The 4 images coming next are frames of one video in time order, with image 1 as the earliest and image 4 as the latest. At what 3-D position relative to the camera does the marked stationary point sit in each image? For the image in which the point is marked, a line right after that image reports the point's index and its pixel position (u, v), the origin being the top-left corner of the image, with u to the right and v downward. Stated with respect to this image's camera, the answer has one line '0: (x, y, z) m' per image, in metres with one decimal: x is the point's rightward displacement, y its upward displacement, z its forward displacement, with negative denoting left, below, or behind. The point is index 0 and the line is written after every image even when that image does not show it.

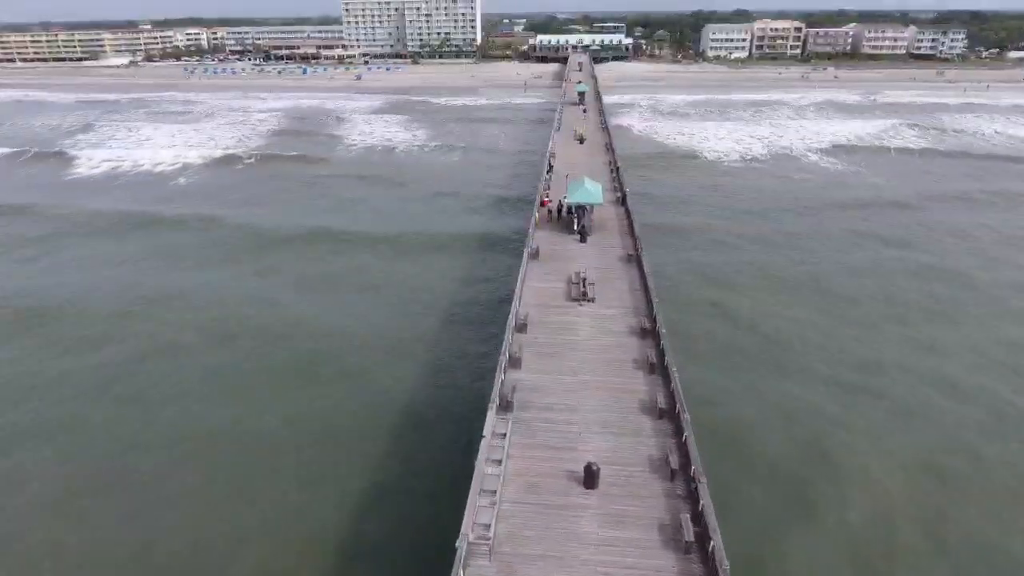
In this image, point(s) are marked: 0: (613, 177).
0: (+2.3, +2.4, +19.2) m
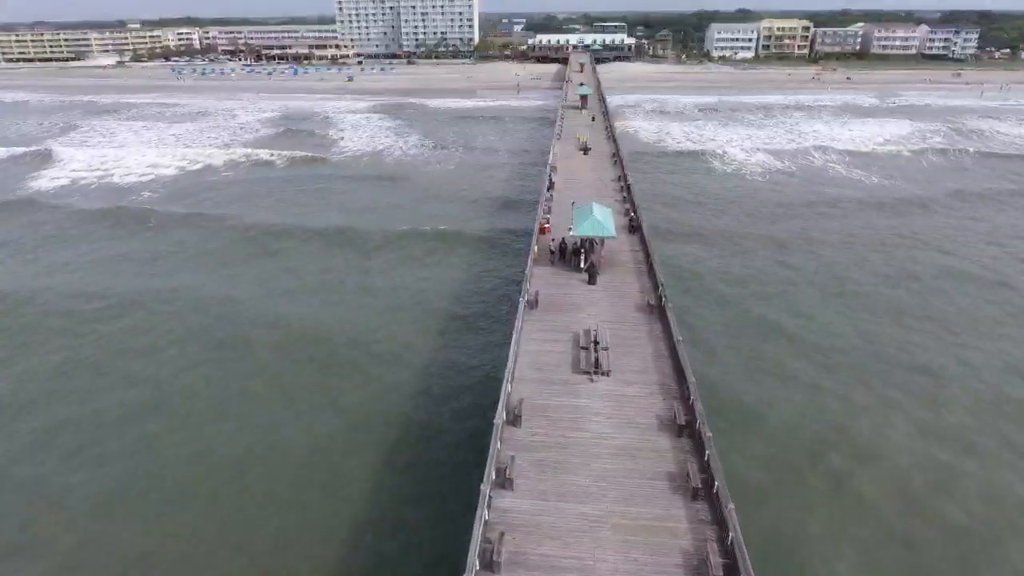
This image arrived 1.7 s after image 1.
0: (+2.2, +1.8, +17.0) m
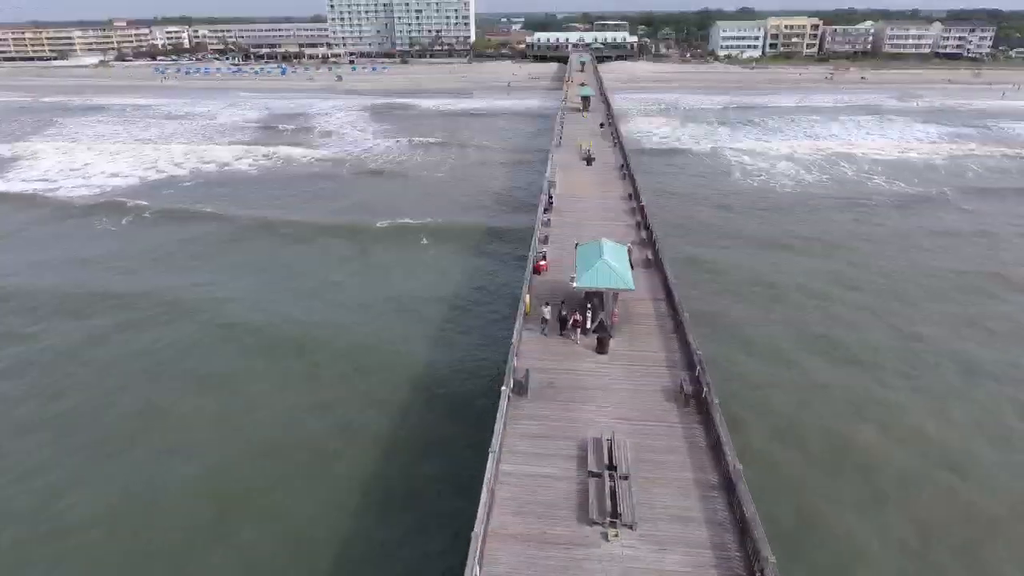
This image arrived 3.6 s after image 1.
0: (+2.0, +1.2, +14.4) m
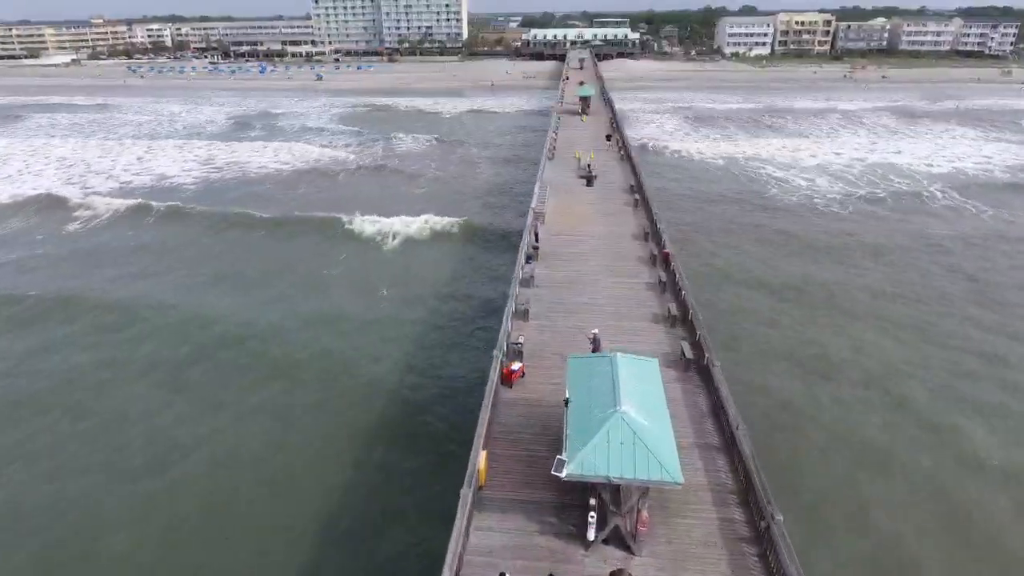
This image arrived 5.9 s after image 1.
0: (+1.7, +0.4, +10.7) m
